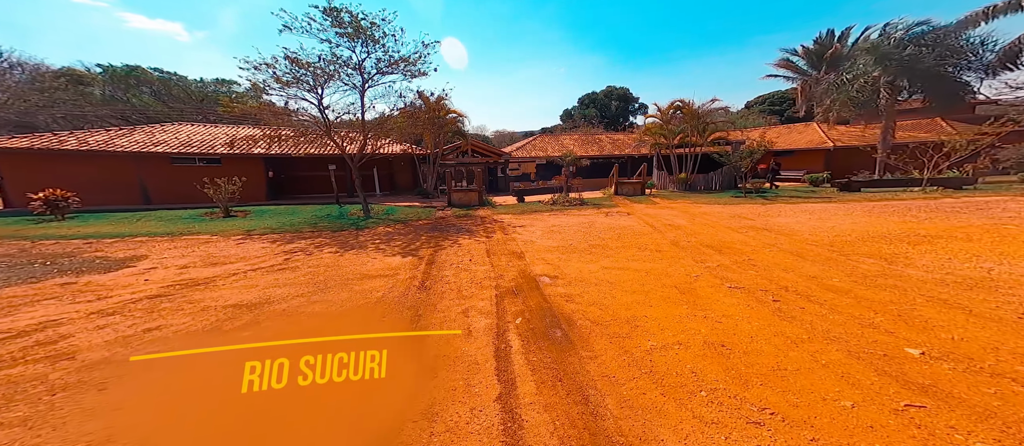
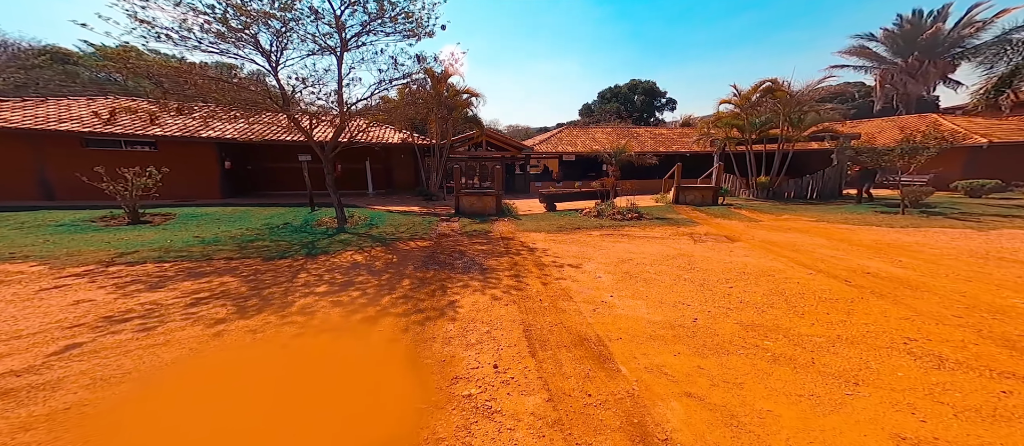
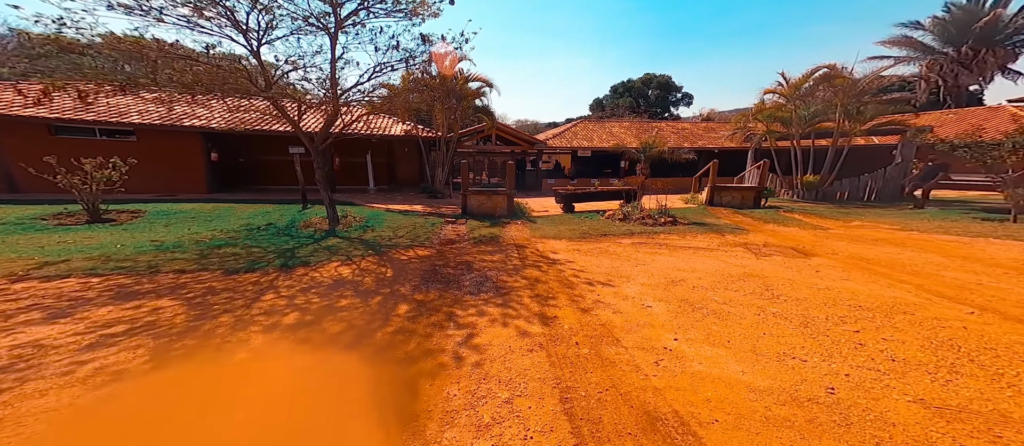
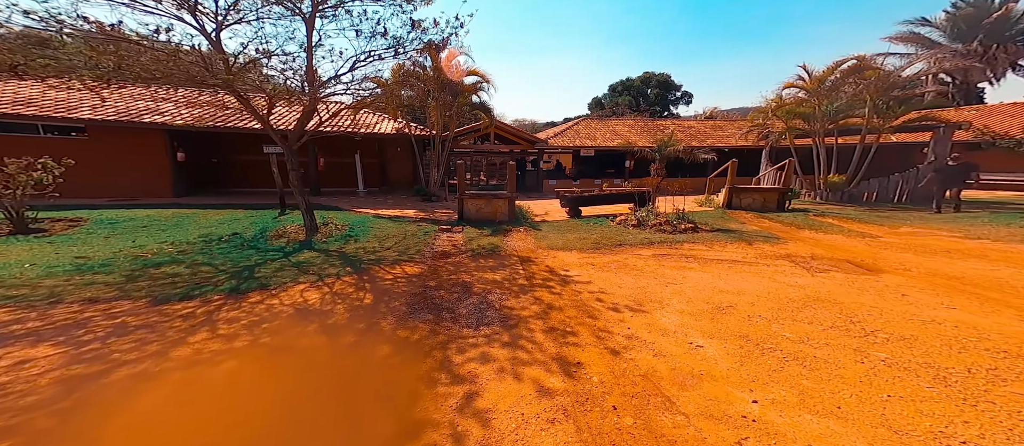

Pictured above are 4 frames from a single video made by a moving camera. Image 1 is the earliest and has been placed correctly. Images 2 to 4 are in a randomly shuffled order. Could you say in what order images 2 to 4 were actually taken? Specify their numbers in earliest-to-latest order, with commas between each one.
2, 3, 4
